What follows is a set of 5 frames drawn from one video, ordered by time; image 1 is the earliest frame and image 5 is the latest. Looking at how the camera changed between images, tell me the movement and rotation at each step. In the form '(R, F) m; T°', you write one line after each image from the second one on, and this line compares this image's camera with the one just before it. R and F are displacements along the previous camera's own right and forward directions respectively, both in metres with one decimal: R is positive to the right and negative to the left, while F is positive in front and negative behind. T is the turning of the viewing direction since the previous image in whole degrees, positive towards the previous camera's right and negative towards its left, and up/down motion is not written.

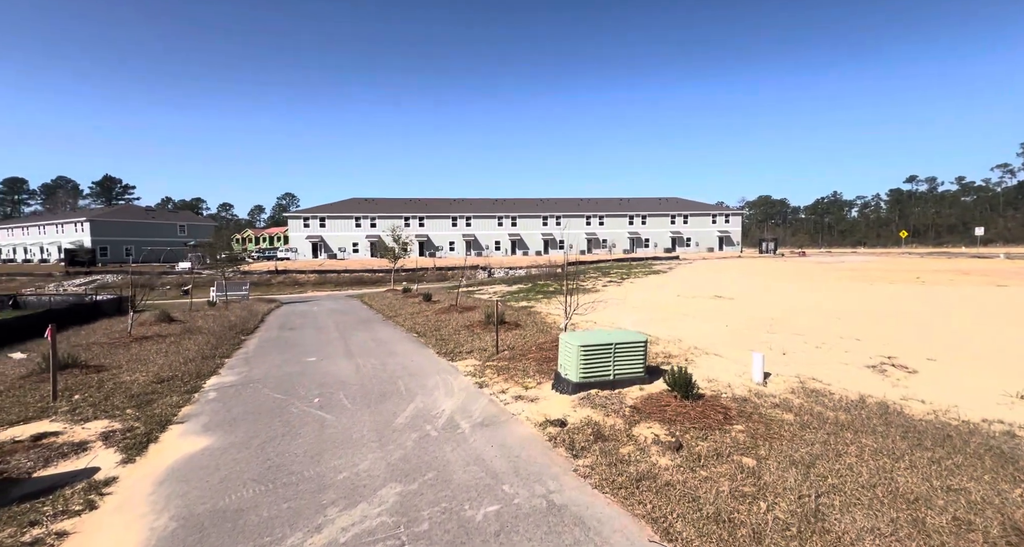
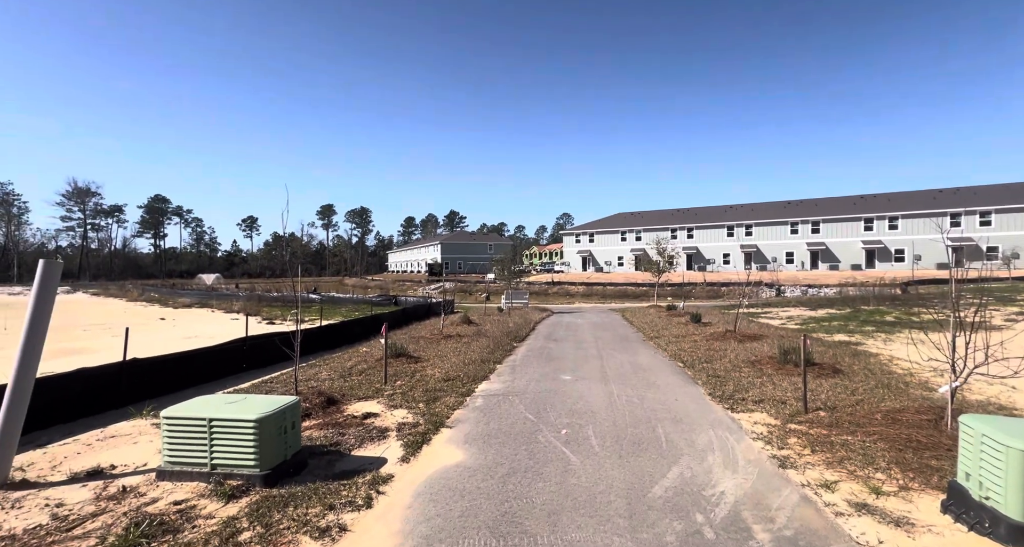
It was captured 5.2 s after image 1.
(-0.5, +1.8) m; -29°
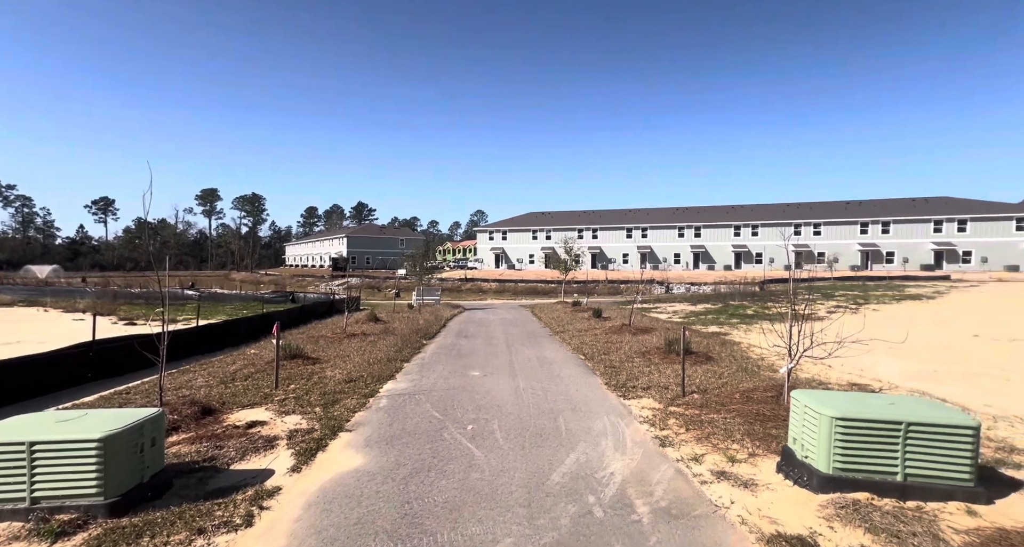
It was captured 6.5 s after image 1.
(+0.1, -0.3) m; +10°
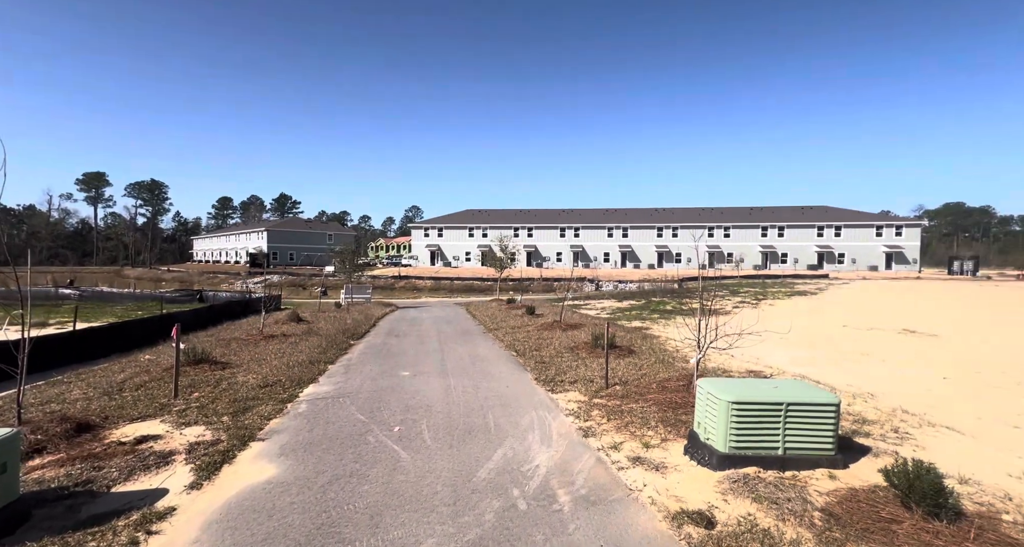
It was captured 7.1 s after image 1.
(+0.1, -0.2) m; +7°
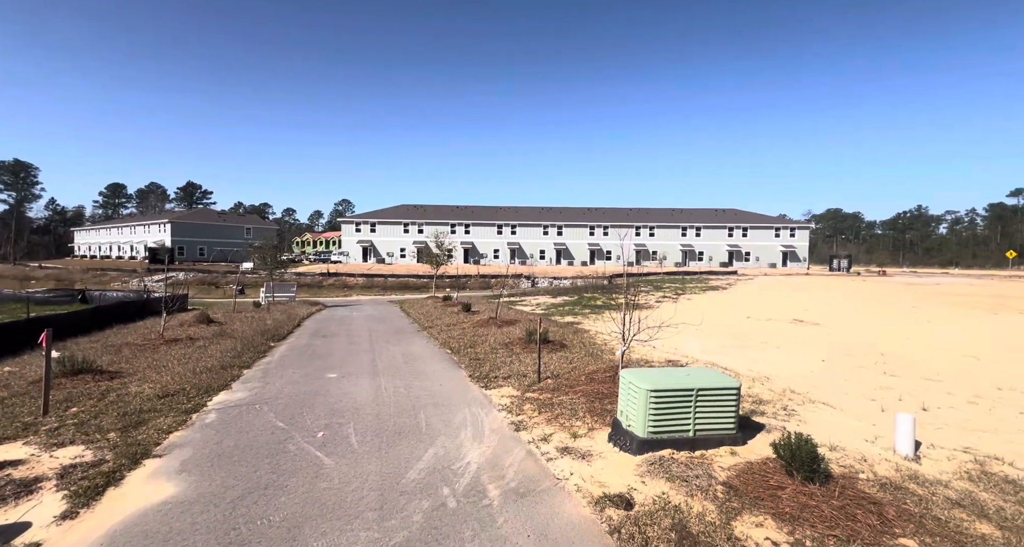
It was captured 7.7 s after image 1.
(0.0, -0.1) m; +7°
